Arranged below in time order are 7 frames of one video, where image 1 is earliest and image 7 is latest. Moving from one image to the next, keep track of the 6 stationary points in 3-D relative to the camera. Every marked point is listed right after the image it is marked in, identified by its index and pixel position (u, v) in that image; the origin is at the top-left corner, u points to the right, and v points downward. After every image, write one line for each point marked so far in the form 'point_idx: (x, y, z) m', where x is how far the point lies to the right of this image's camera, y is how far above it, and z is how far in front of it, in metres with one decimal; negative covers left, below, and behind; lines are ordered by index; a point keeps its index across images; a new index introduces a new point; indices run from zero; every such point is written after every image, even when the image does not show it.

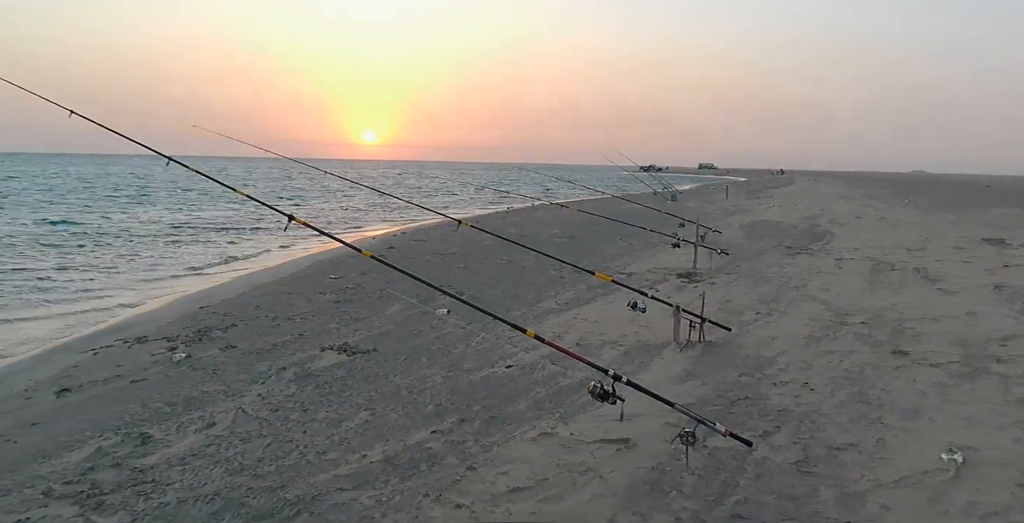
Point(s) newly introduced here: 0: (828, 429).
0: (+2.3, -1.2, +4.3) m
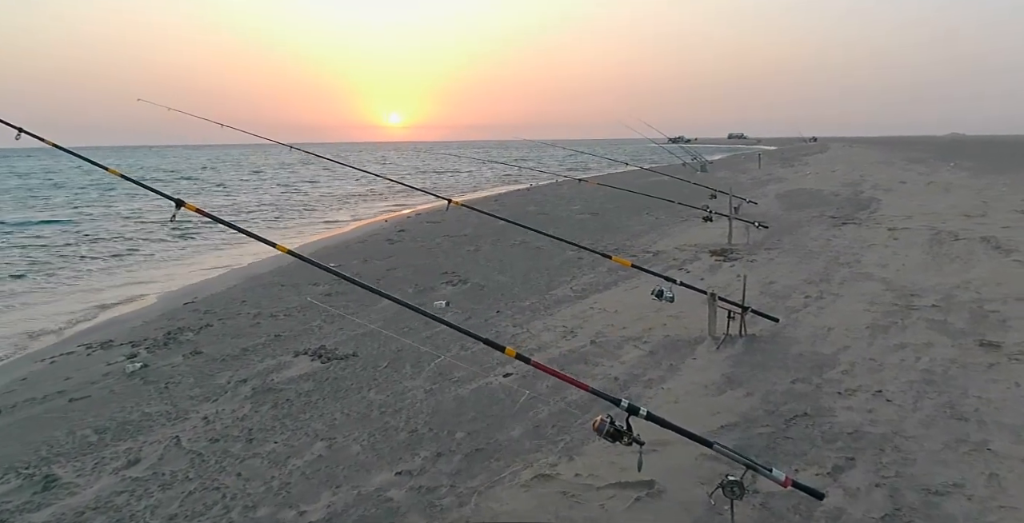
0: (+2.2, -1.1, +3.3) m
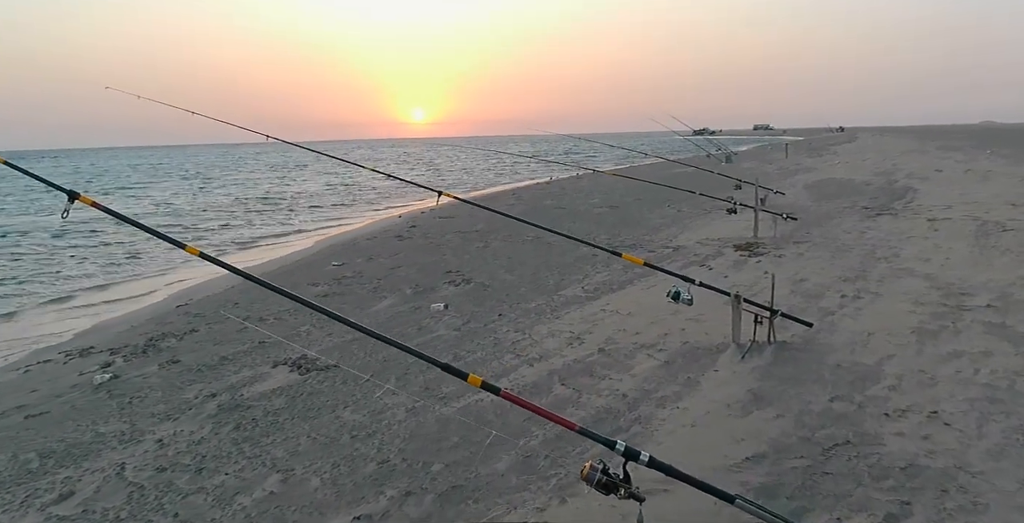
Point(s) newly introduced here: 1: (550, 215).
0: (+2.1, -1.1, +2.7) m
1: (+1.1, +1.3, +16.3) m
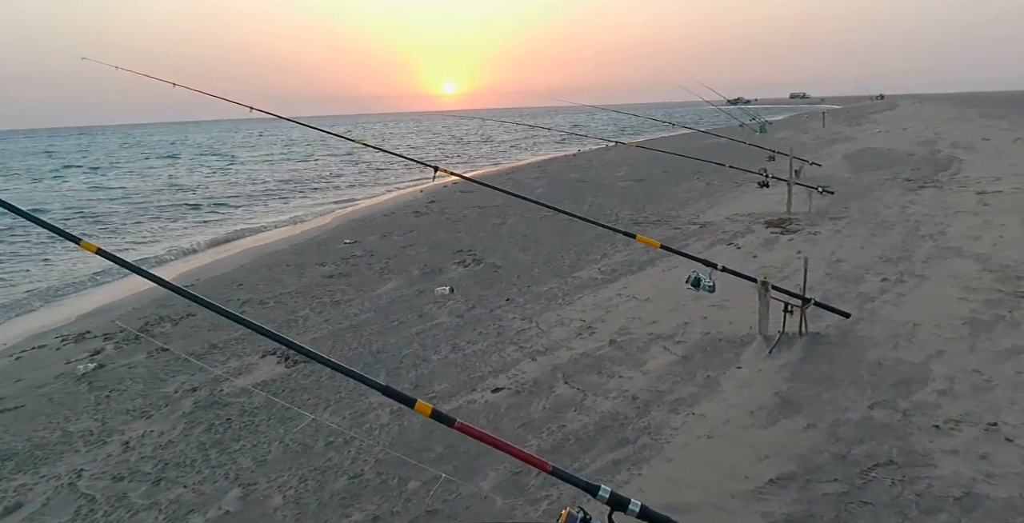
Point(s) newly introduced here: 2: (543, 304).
0: (+2.1, -1.1, +2.2) m
1: (+1.6, +1.9, +15.7) m
2: (+0.3, -0.4, +5.5) m
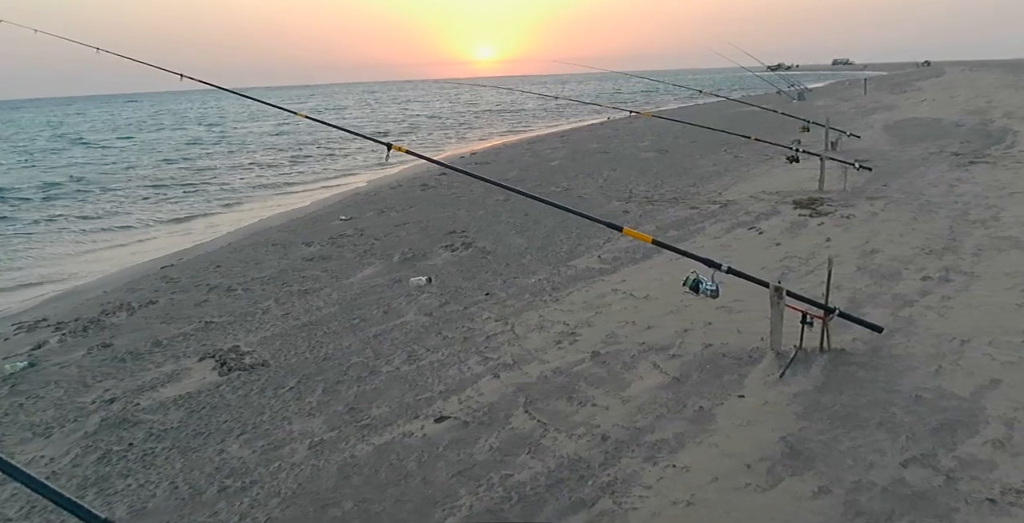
0: (+1.7, -1.2, +1.5) m
1: (+2.0, +2.5, +14.9) m
2: (+0.1, -0.3, +4.9) m
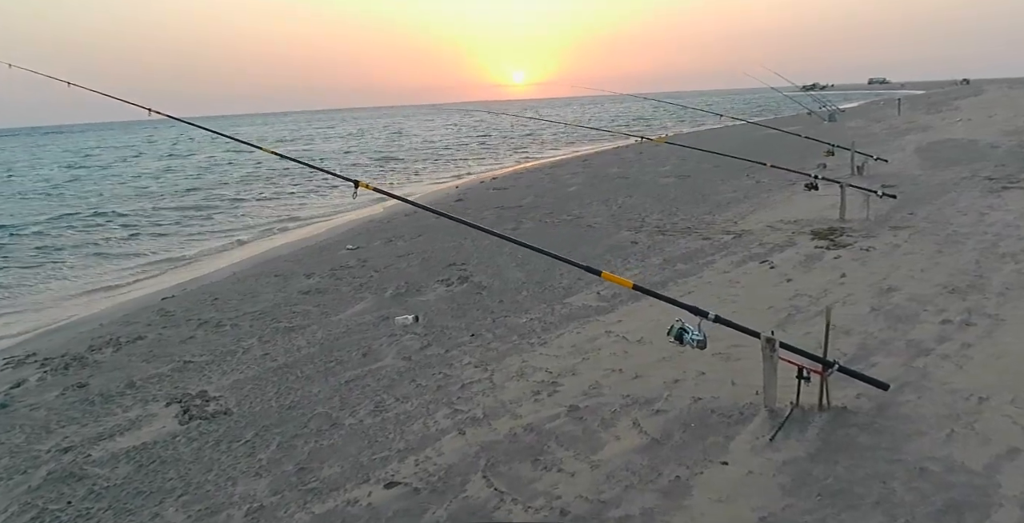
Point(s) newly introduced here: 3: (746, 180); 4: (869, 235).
0: (+1.4, -1.4, +1.2) m
1: (+2.3, +1.8, +14.6) m
2: (0.0, -0.6, +4.6) m
3: (+5.3, +1.9, +13.6) m
4: (+4.4, +0.3, +7.3) m
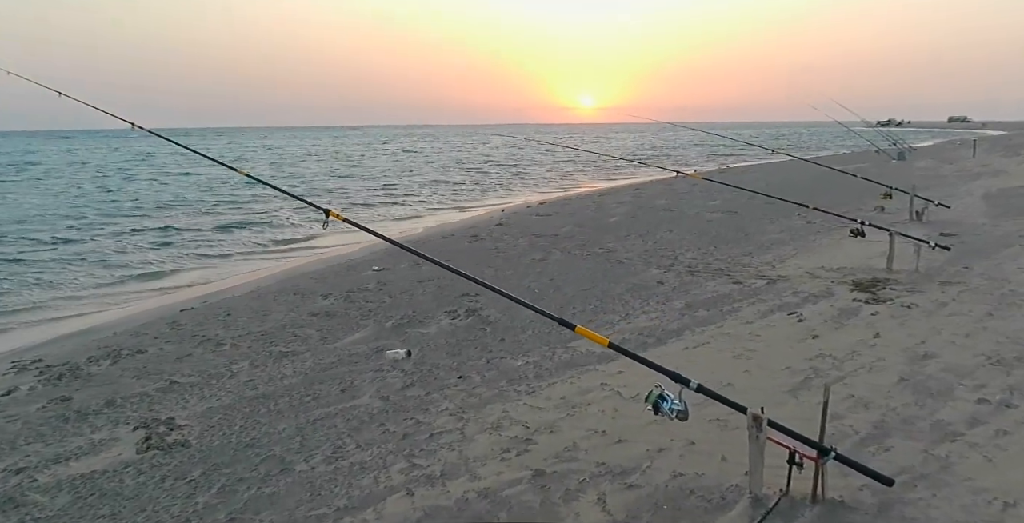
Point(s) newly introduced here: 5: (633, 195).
0: (+1.0, -1.6, +0.8) m
1: (+3.2, +1.0, +14.2) m
2: (-0.1, -0.9, +4.4) m
3: (+6.1, +0.9, +12.9) m
4: (+4.5, -0.4, +6.6) m
5: (+3.5, +1.9, +17.7) m
